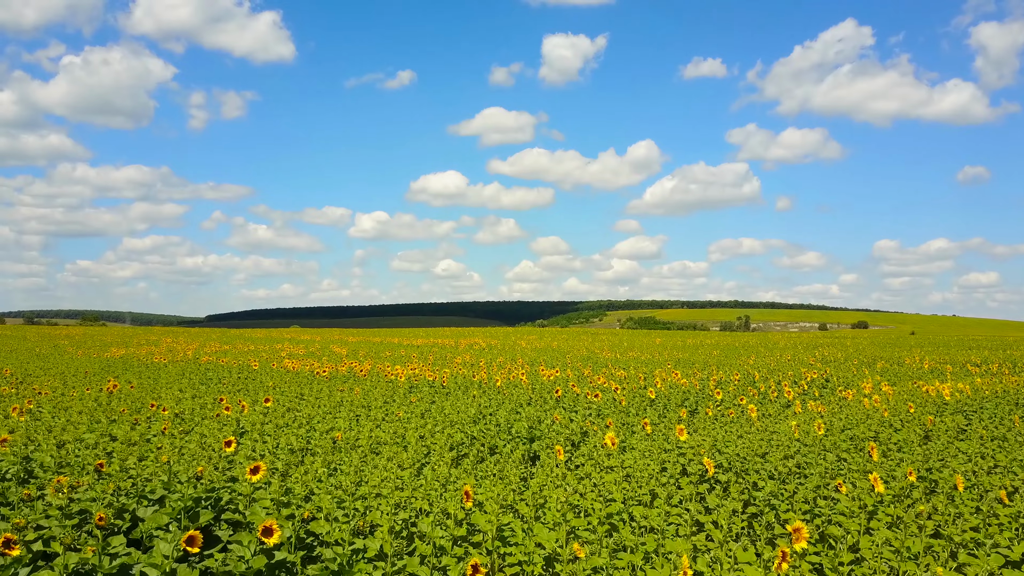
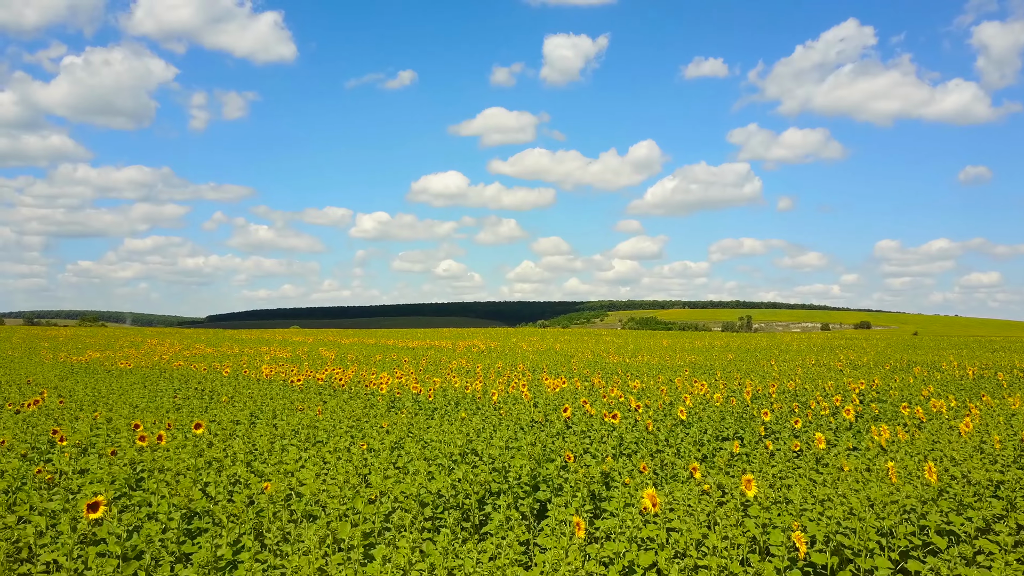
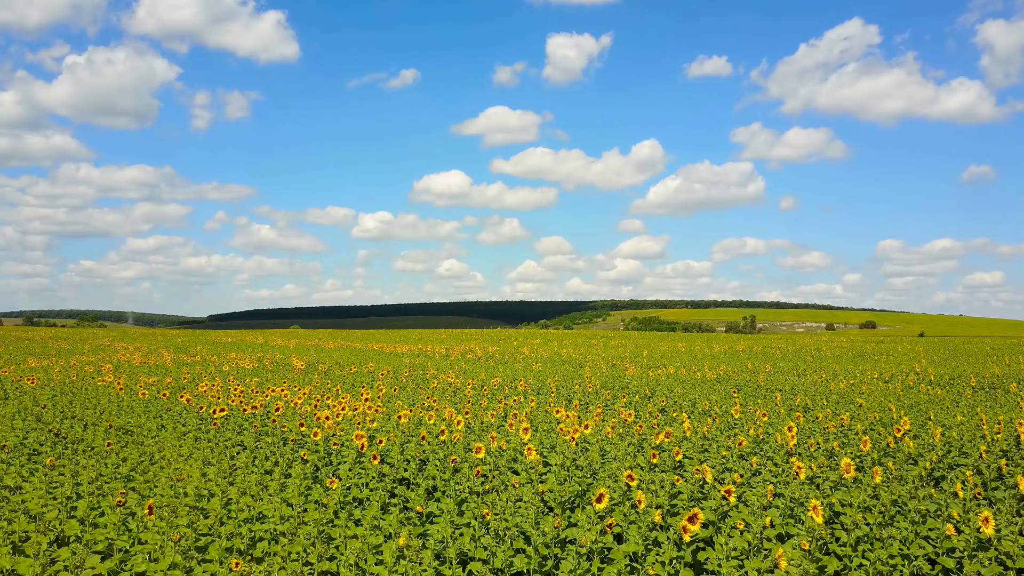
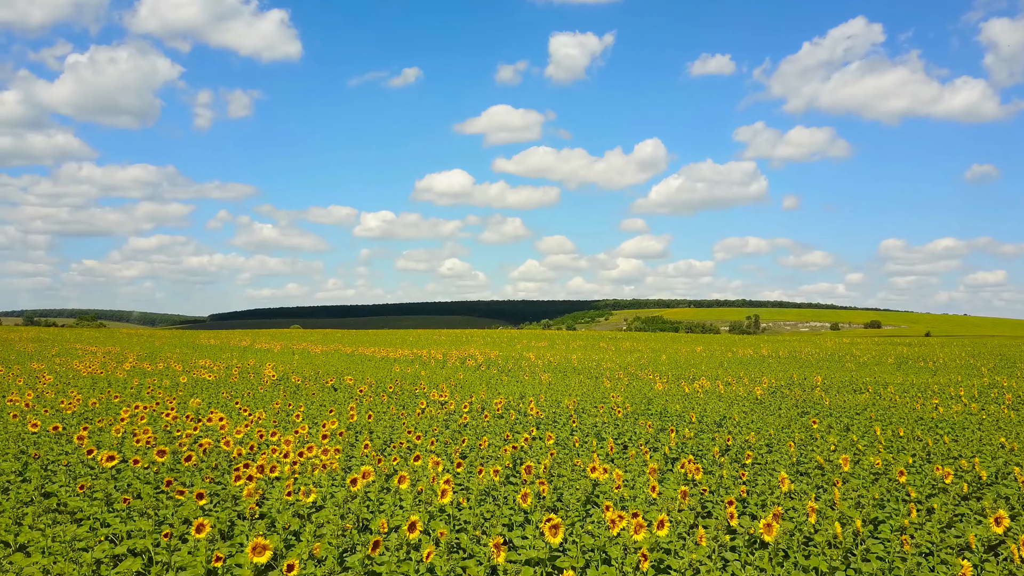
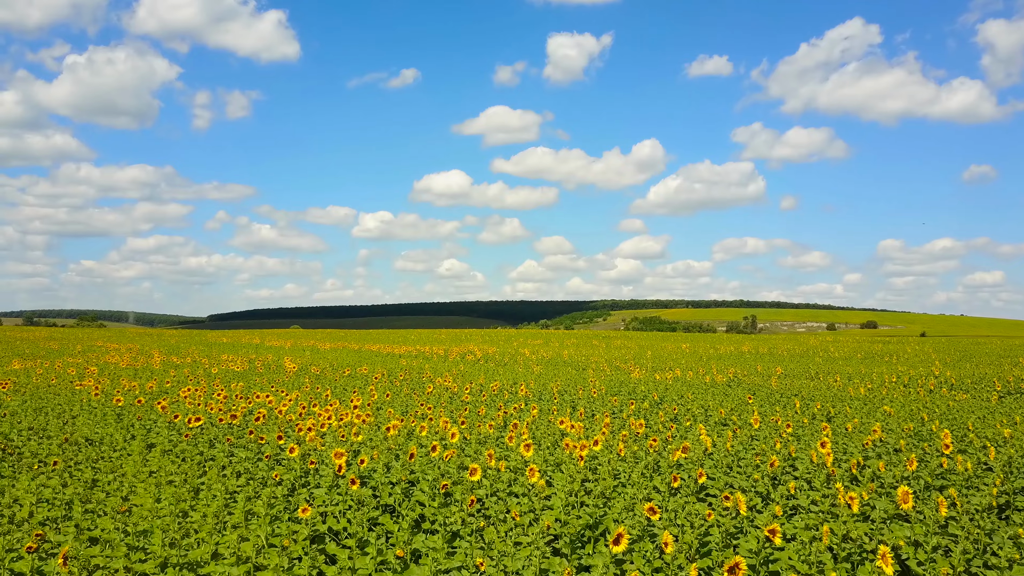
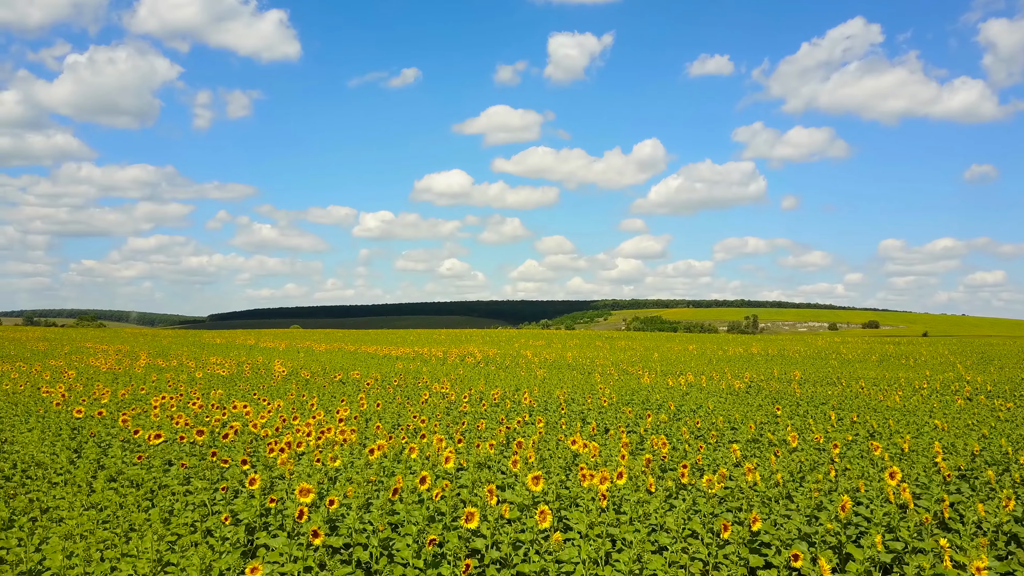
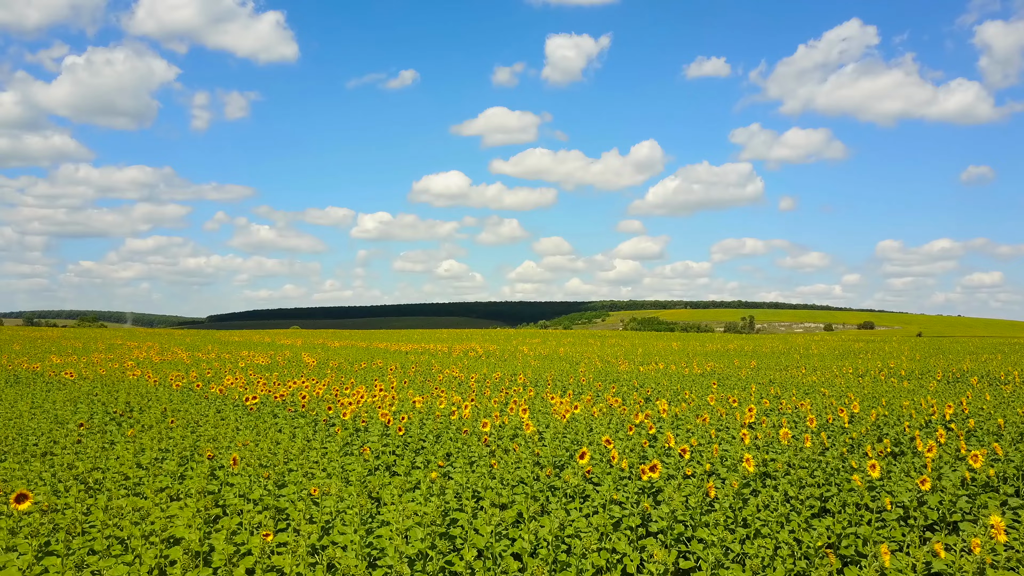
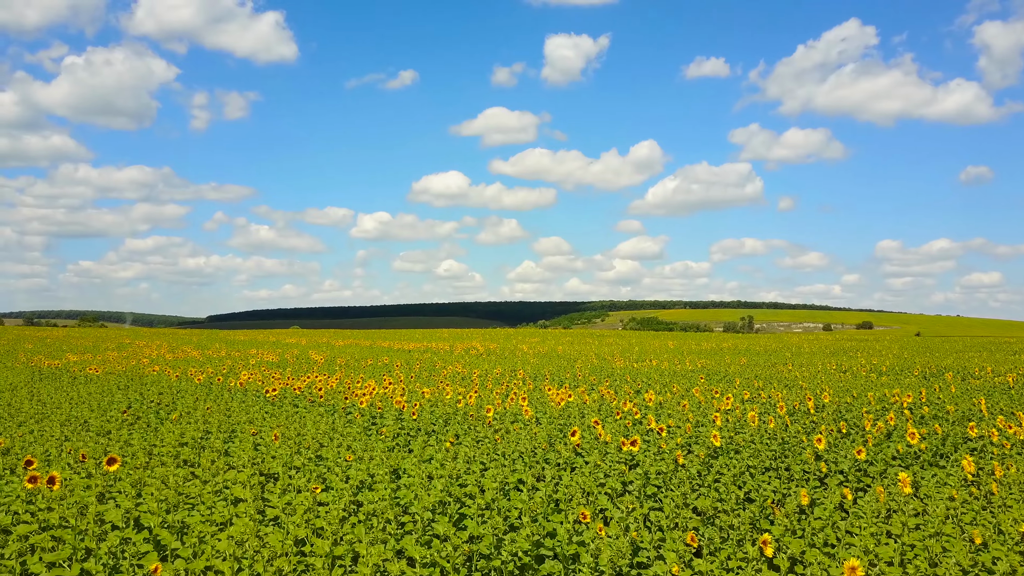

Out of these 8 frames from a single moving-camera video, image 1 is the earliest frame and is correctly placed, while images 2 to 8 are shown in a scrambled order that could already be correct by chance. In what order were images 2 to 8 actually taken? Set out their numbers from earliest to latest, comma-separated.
2, 8, 7, 3, 5, 6, 4
